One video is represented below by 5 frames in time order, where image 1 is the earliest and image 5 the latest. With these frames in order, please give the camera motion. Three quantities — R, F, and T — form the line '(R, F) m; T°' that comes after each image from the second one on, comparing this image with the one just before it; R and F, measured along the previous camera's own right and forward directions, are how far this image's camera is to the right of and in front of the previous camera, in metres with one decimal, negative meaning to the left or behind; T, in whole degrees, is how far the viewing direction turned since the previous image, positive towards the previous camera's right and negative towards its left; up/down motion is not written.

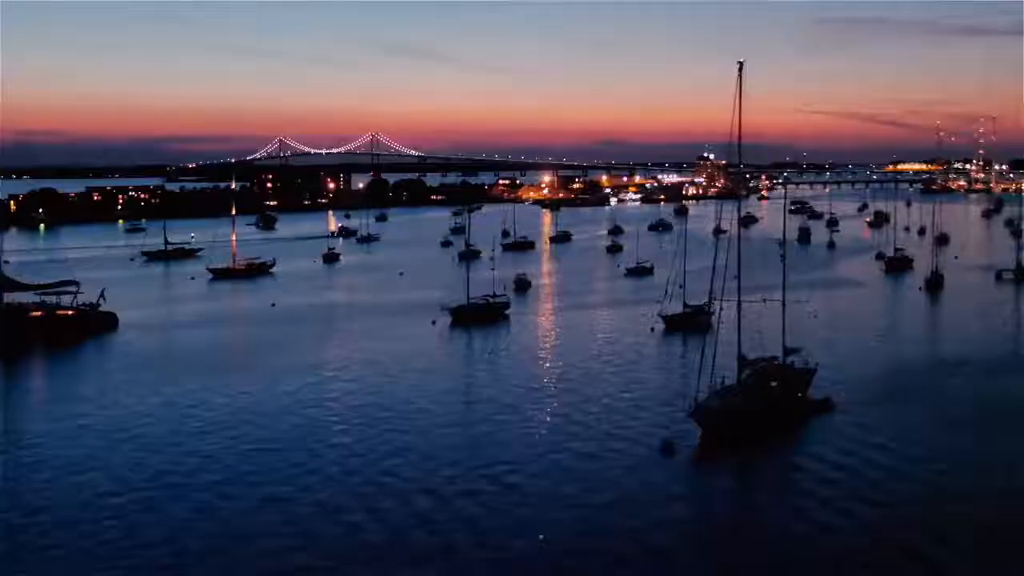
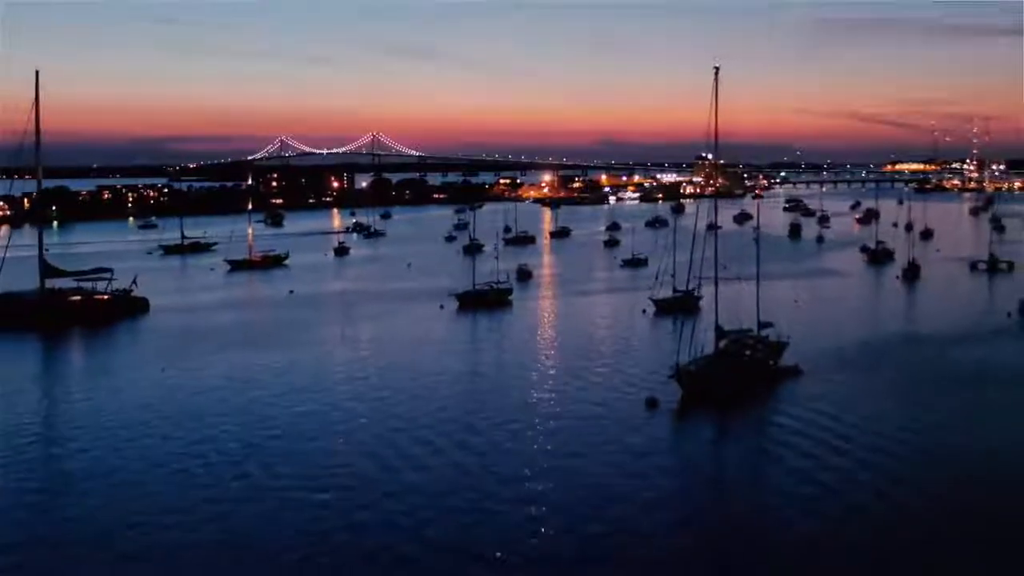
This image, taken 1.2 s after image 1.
(0.0, -0.6) m; 0°
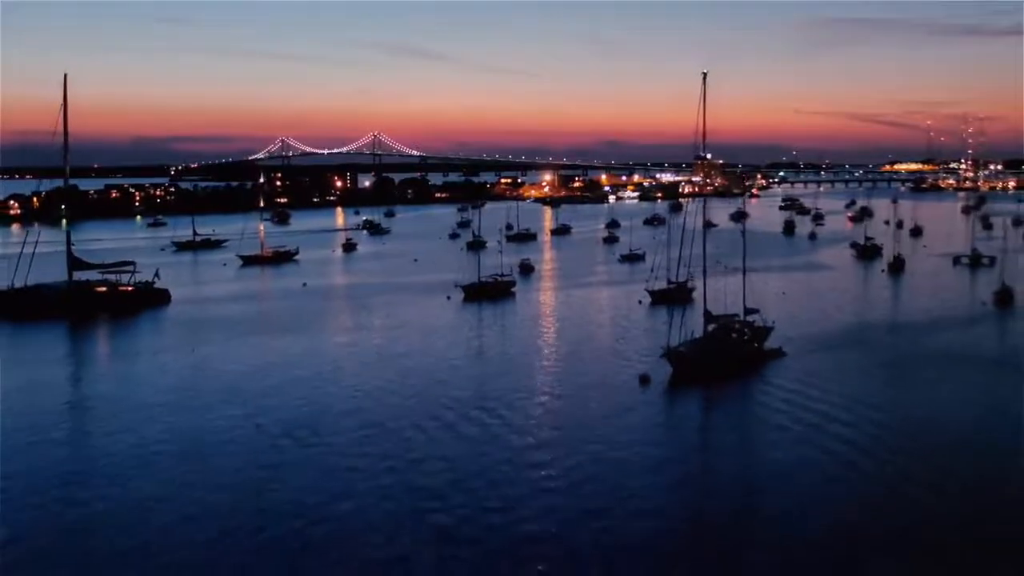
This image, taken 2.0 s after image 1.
(0.0, -0.4) m; 0°
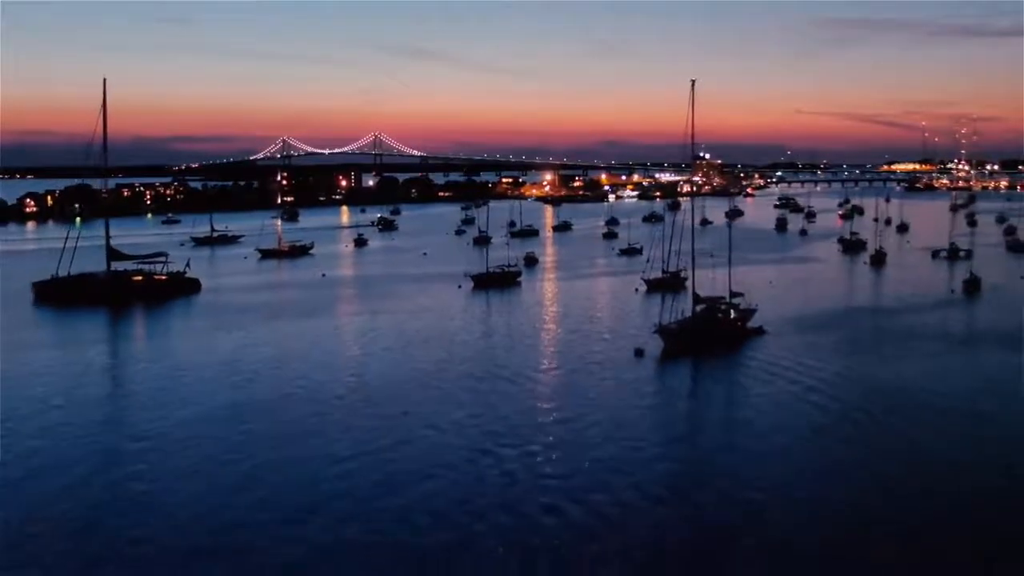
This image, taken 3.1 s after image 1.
(-0.1, -0.7) m; 0°
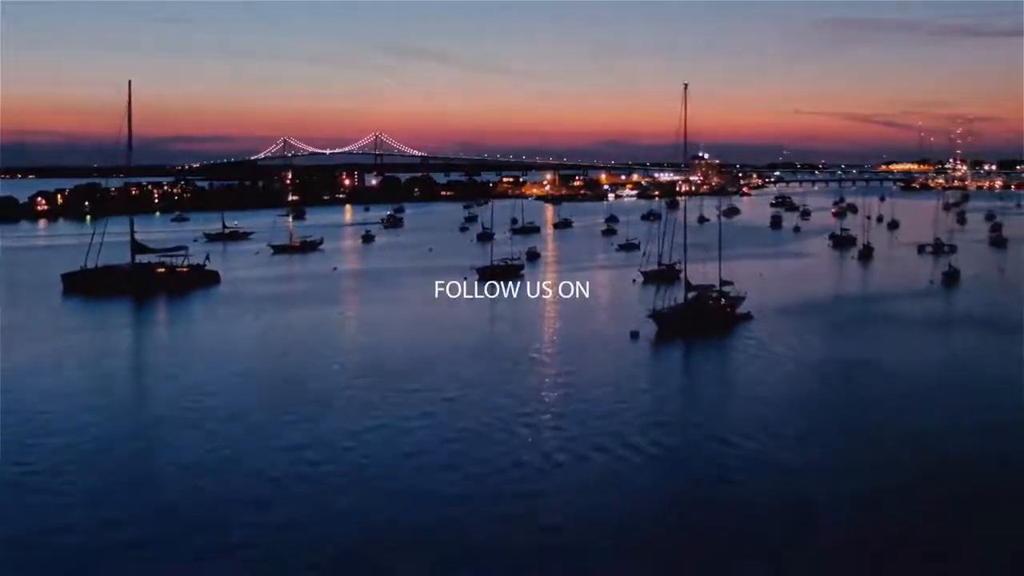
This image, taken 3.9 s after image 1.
(0.0, -0.5) m; 0°
